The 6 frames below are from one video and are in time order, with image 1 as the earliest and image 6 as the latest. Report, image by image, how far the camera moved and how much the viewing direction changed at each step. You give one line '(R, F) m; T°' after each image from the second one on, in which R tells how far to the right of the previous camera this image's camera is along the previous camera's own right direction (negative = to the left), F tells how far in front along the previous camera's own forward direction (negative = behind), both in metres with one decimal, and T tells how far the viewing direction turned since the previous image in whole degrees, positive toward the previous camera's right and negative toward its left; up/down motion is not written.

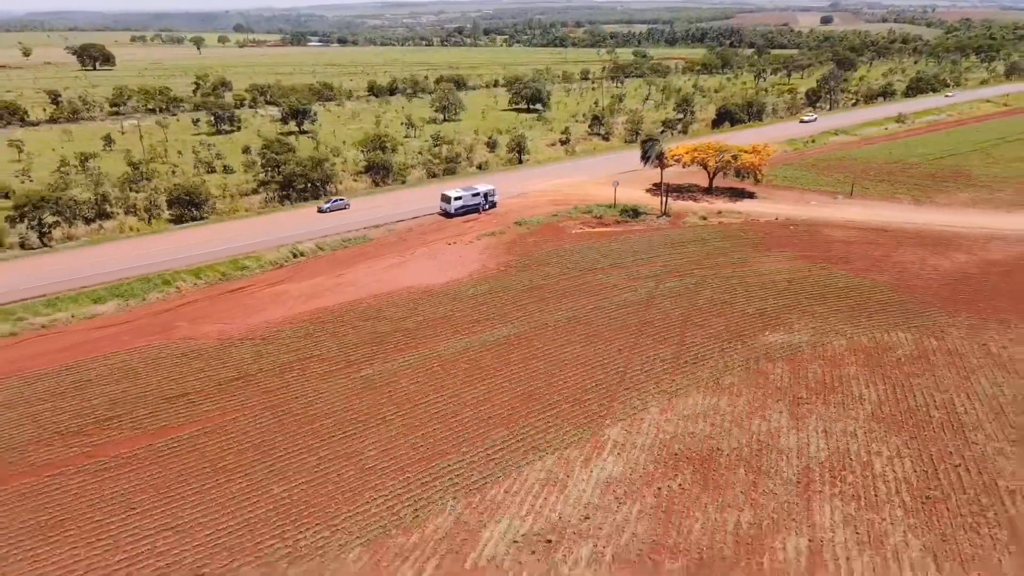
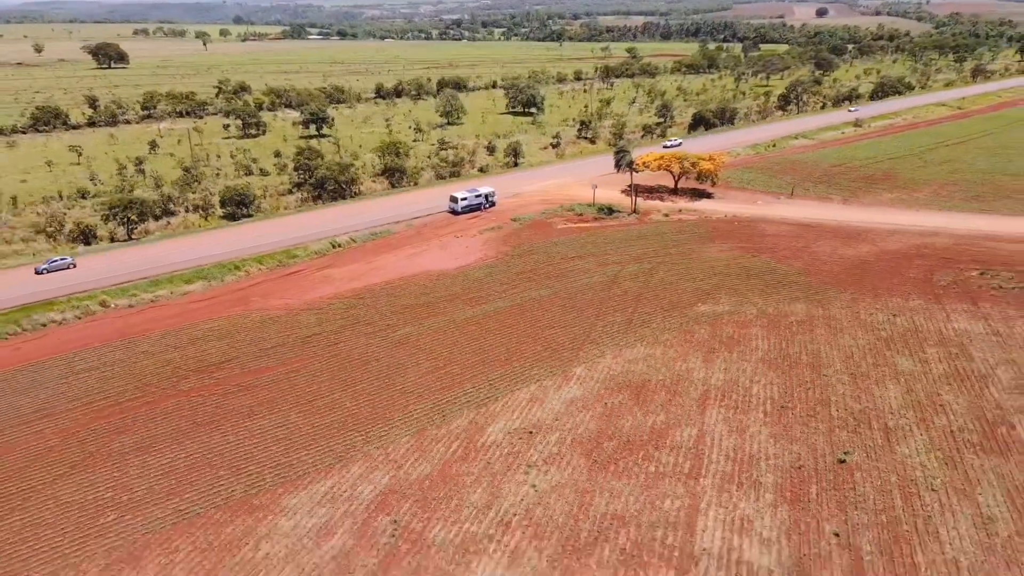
(+0.1, -6.7) m; 0°
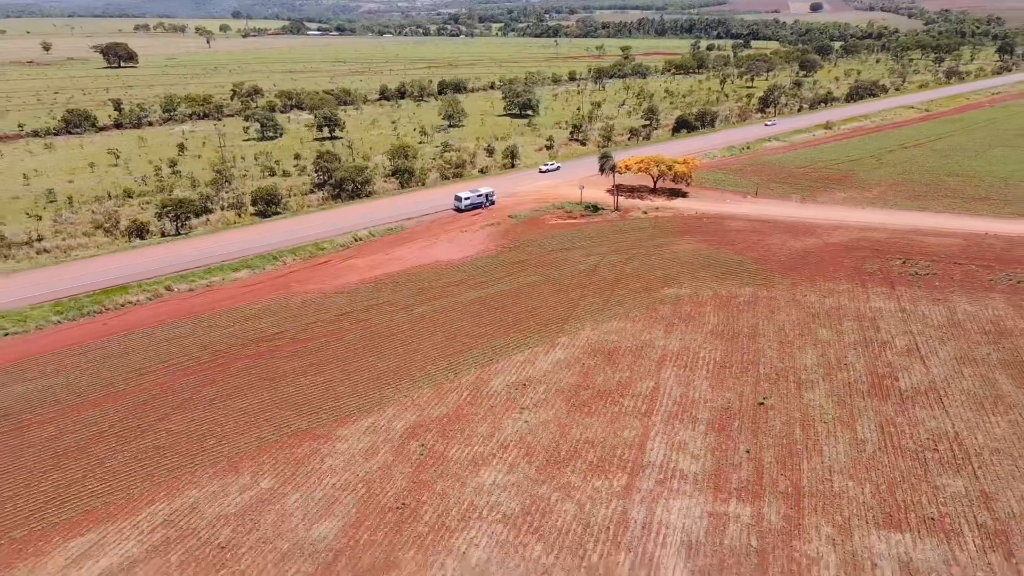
(0.0, -5.4) m; 0°
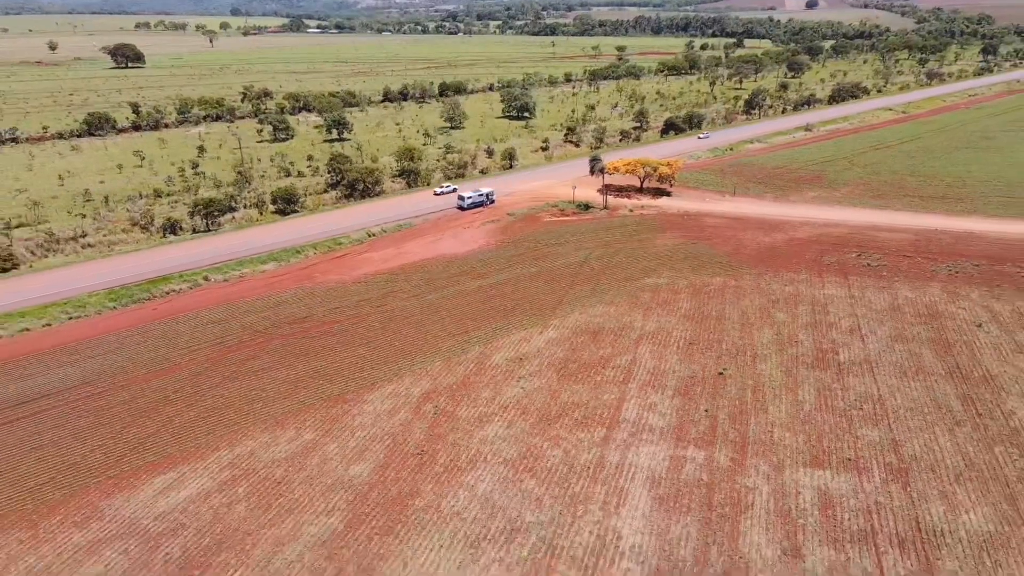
(0.0, -4.2) m; 0°
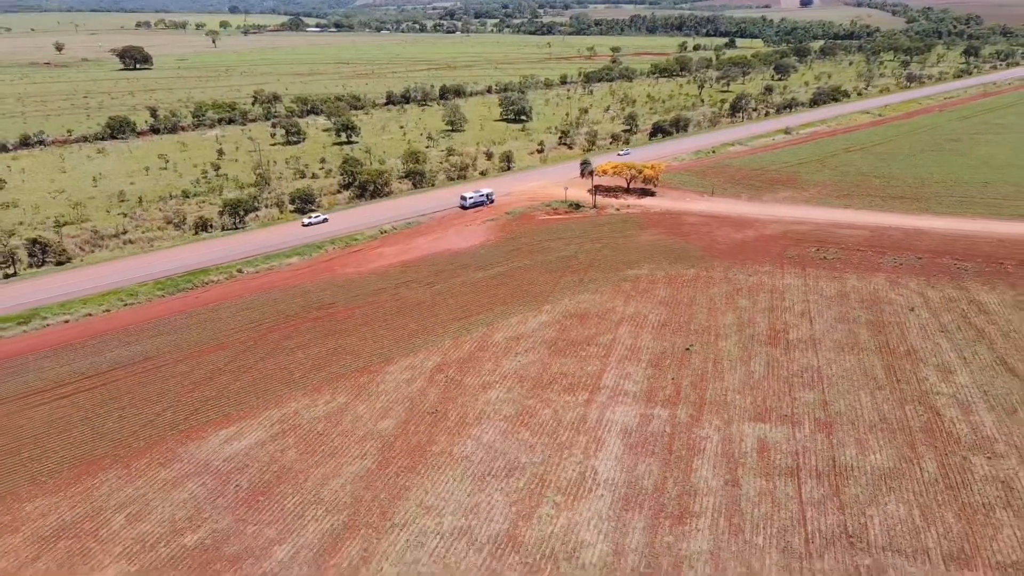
(0.0, -4.8) m; 0°
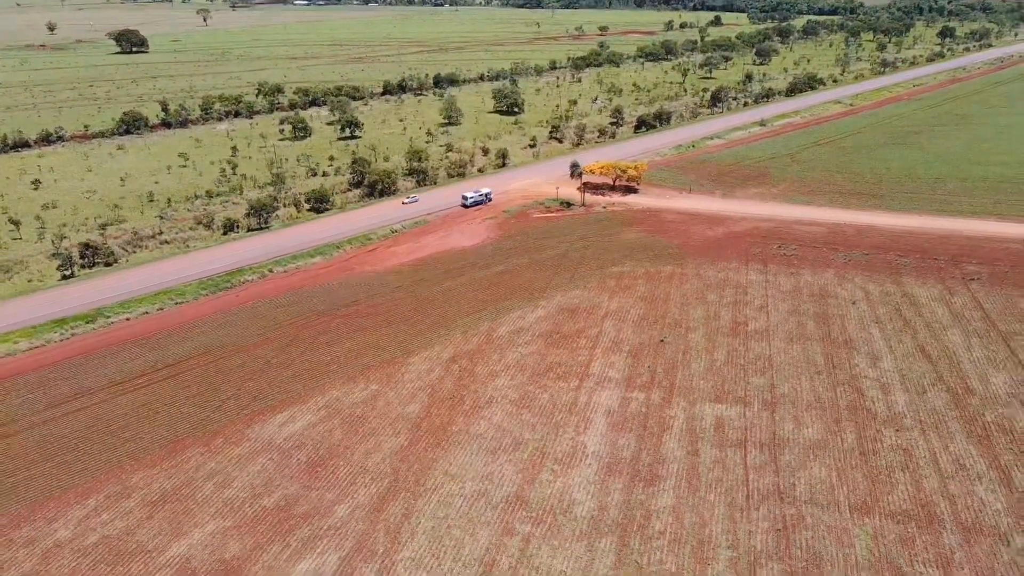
(-0.6, -5.7) m; +1°
